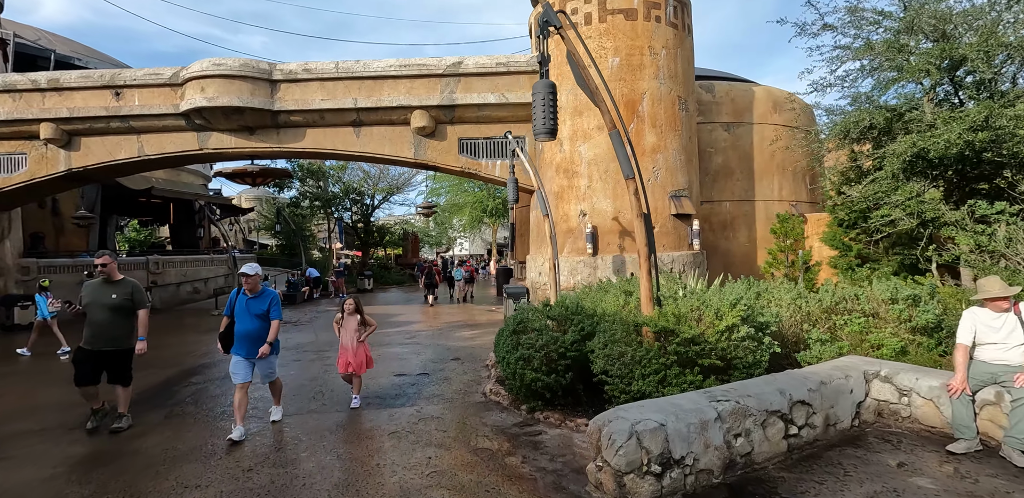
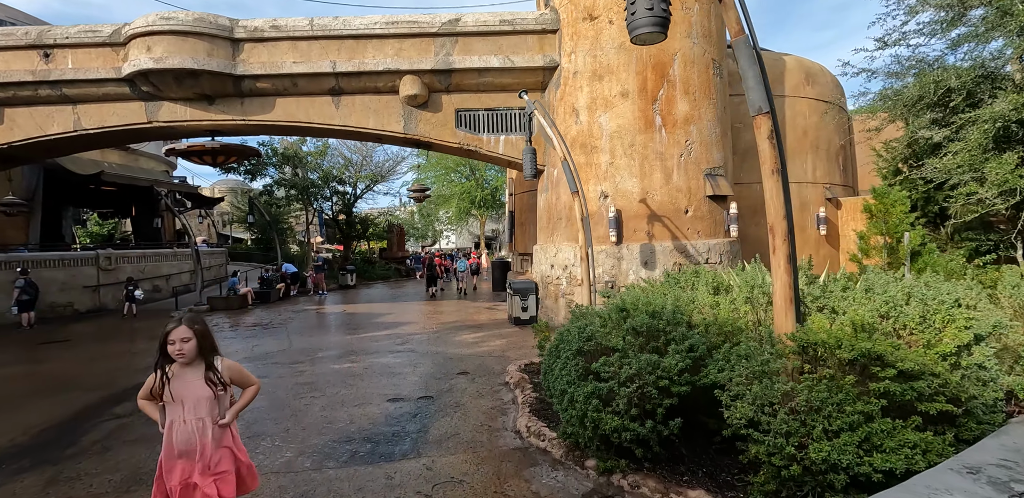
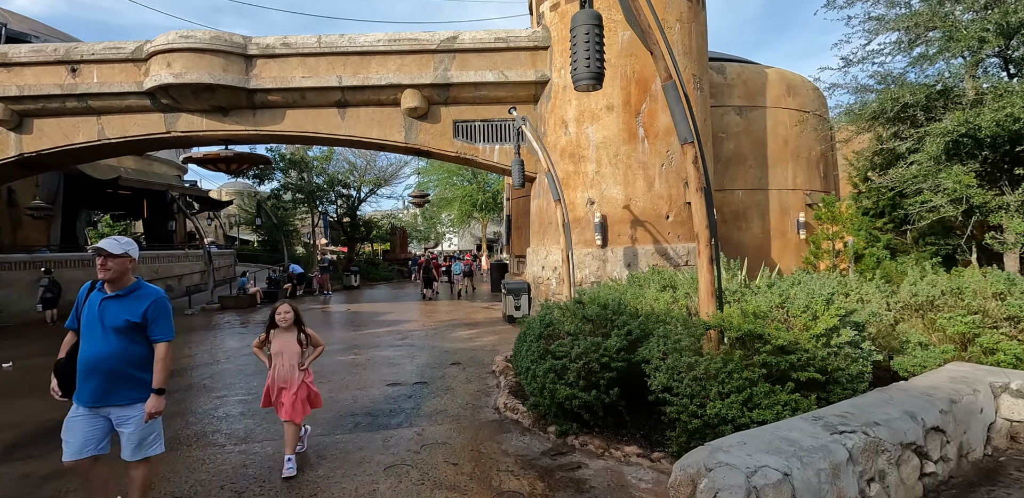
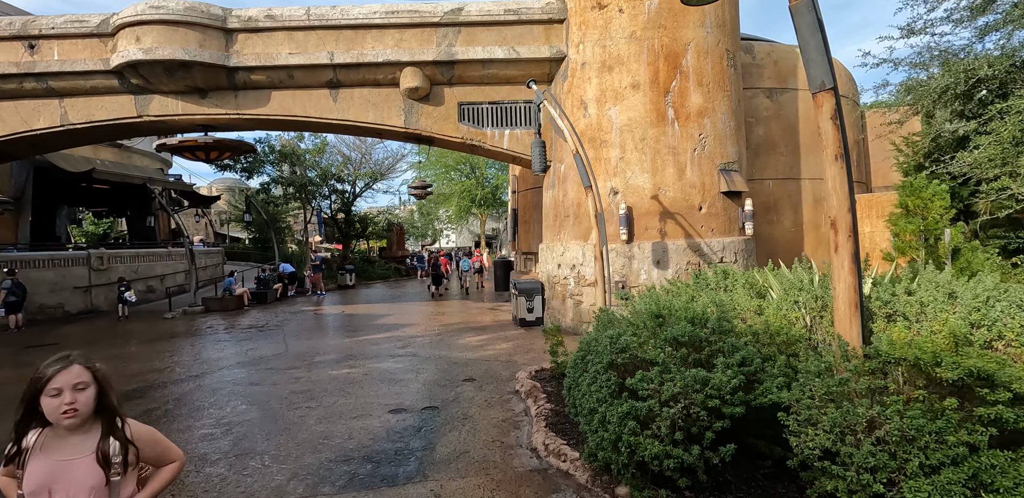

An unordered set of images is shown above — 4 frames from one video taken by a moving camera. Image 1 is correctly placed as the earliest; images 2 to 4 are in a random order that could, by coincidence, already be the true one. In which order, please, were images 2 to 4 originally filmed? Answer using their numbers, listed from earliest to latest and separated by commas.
3, 2, 4
